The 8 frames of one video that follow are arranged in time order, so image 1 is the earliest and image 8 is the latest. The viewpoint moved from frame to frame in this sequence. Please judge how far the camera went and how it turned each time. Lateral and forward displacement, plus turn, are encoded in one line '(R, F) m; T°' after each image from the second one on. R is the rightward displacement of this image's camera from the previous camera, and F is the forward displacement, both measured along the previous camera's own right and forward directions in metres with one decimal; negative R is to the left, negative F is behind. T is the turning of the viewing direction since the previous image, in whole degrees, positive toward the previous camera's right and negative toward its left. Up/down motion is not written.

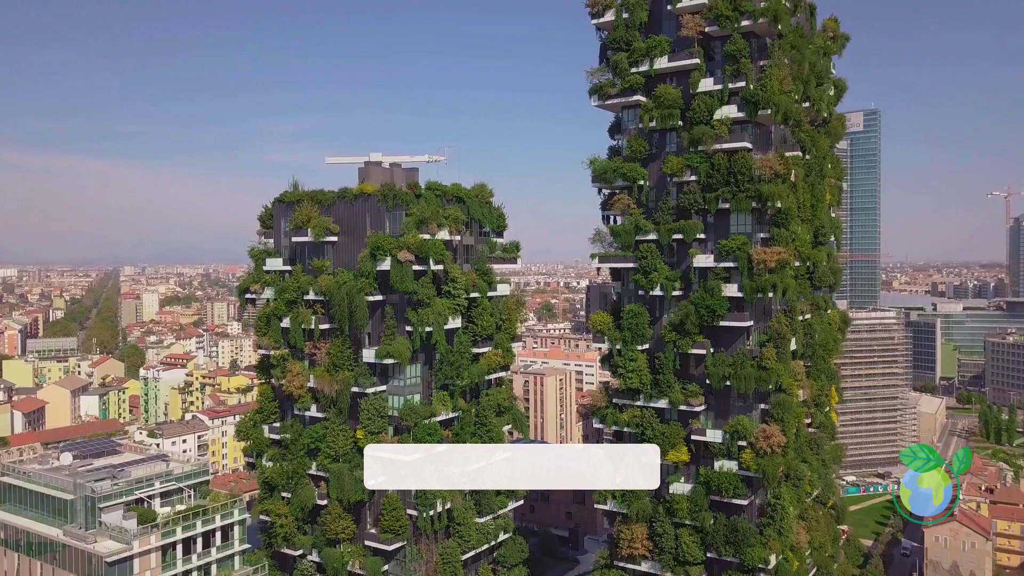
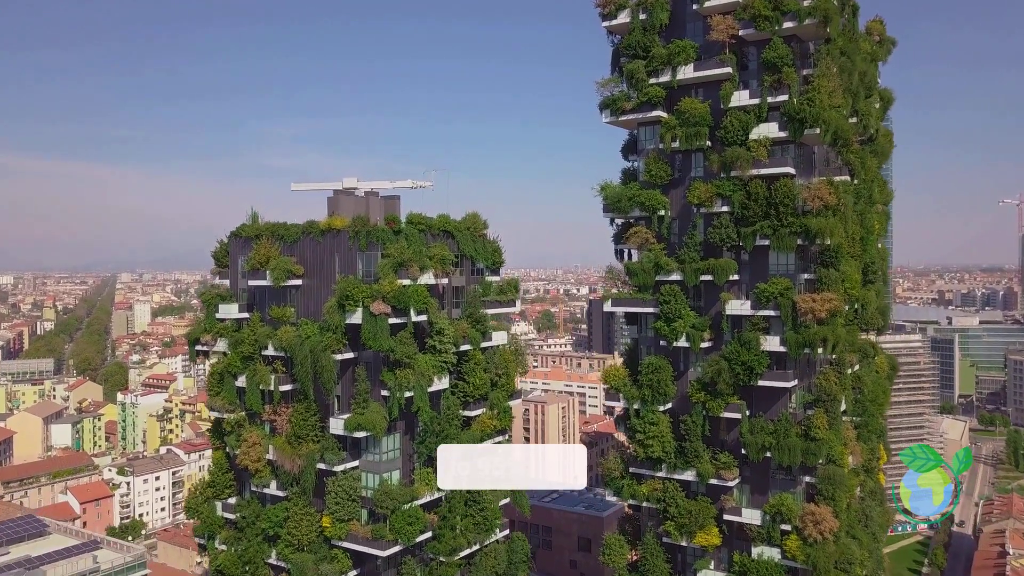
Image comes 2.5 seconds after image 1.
(+0.1, +5.3) m; 0°
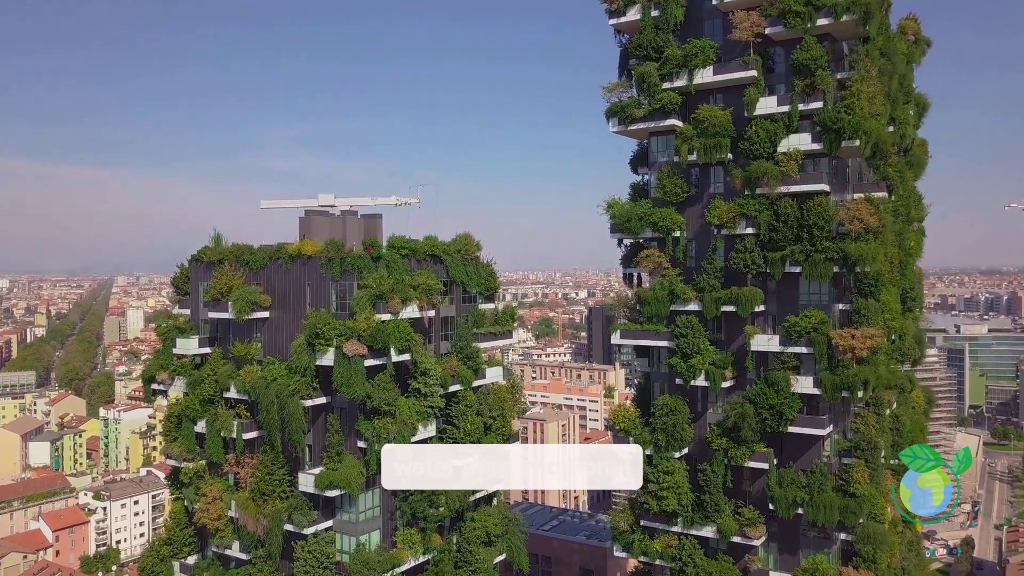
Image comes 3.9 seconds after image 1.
(+0.1, +3.3) m; 0°
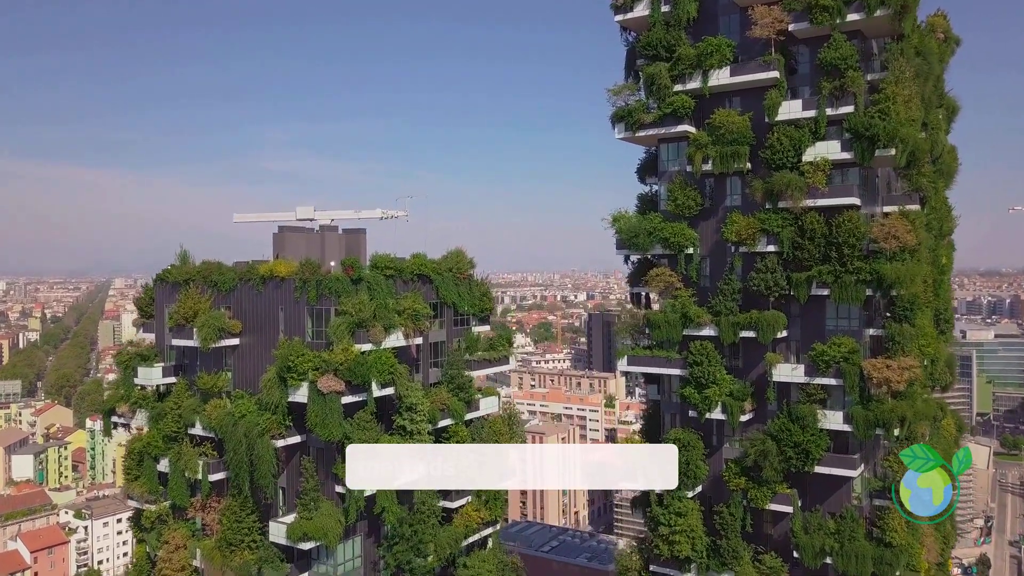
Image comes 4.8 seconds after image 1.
(+0.1, +2.4) m; 0°
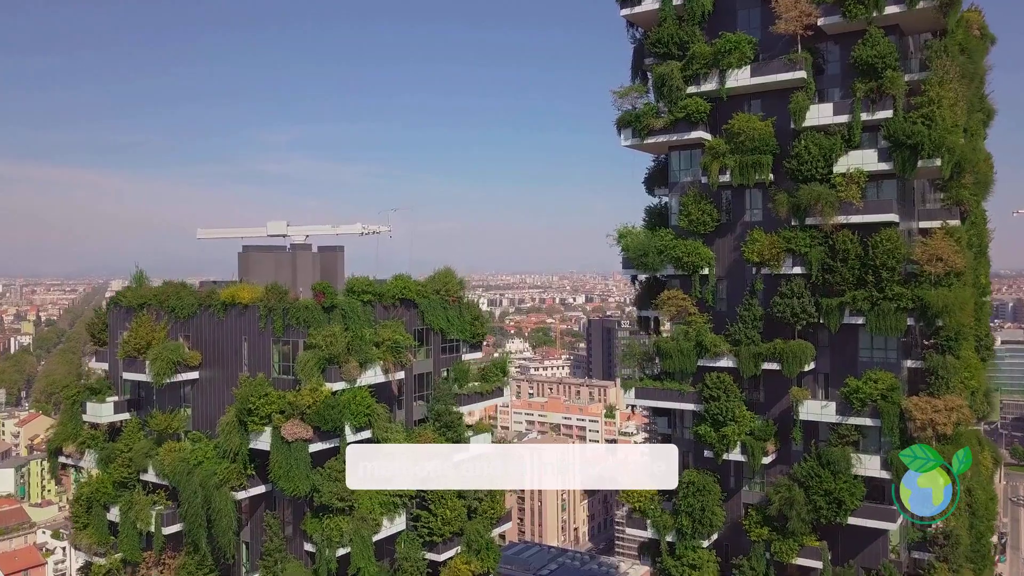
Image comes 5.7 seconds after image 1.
(+0.1, +2.5) m; 0°
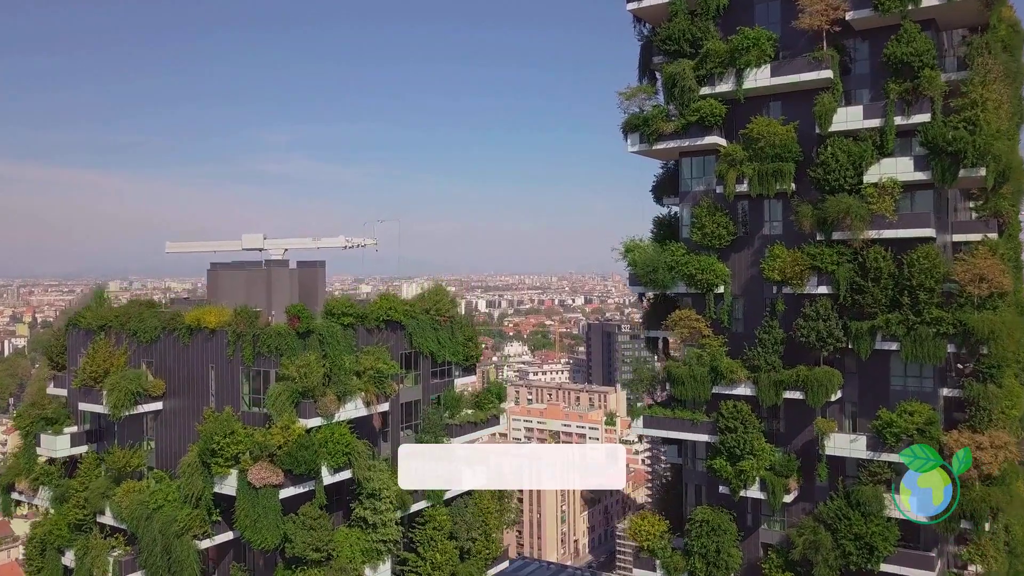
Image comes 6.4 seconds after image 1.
(+0.1, +1.9) m; 0°
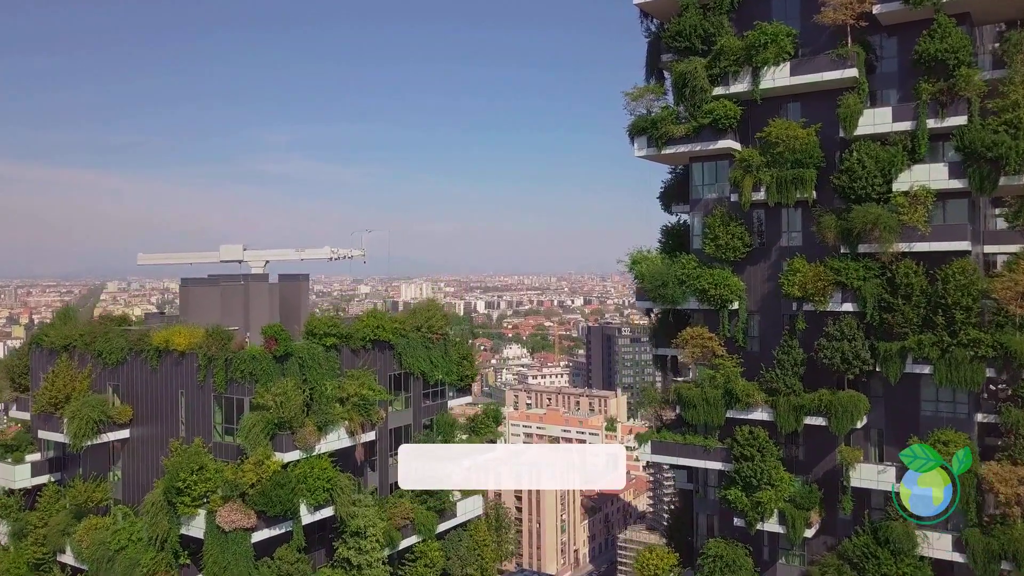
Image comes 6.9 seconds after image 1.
(0.0, +1.4) m; 0°
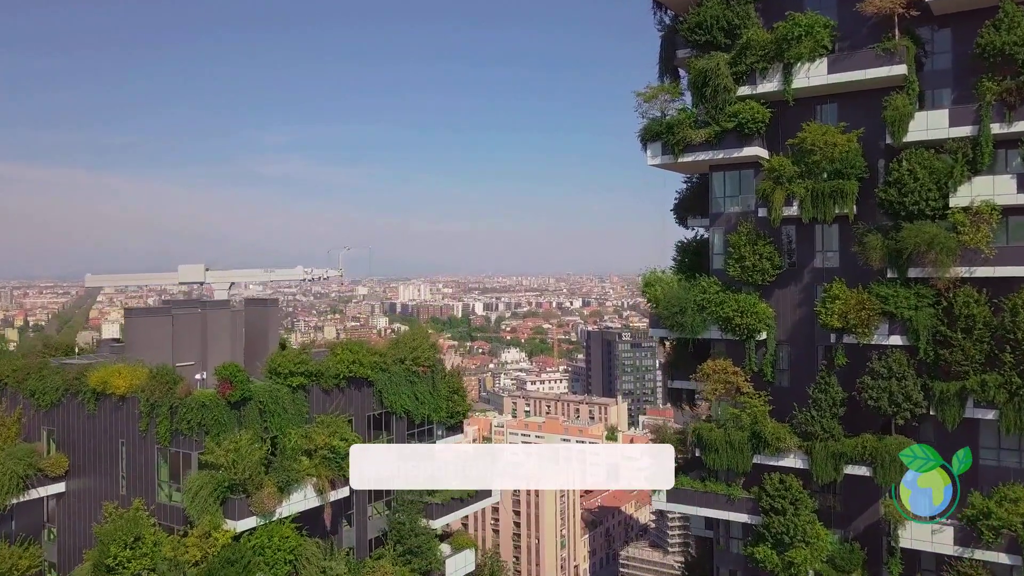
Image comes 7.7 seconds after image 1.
(0.0, +2.2) m; 0°
